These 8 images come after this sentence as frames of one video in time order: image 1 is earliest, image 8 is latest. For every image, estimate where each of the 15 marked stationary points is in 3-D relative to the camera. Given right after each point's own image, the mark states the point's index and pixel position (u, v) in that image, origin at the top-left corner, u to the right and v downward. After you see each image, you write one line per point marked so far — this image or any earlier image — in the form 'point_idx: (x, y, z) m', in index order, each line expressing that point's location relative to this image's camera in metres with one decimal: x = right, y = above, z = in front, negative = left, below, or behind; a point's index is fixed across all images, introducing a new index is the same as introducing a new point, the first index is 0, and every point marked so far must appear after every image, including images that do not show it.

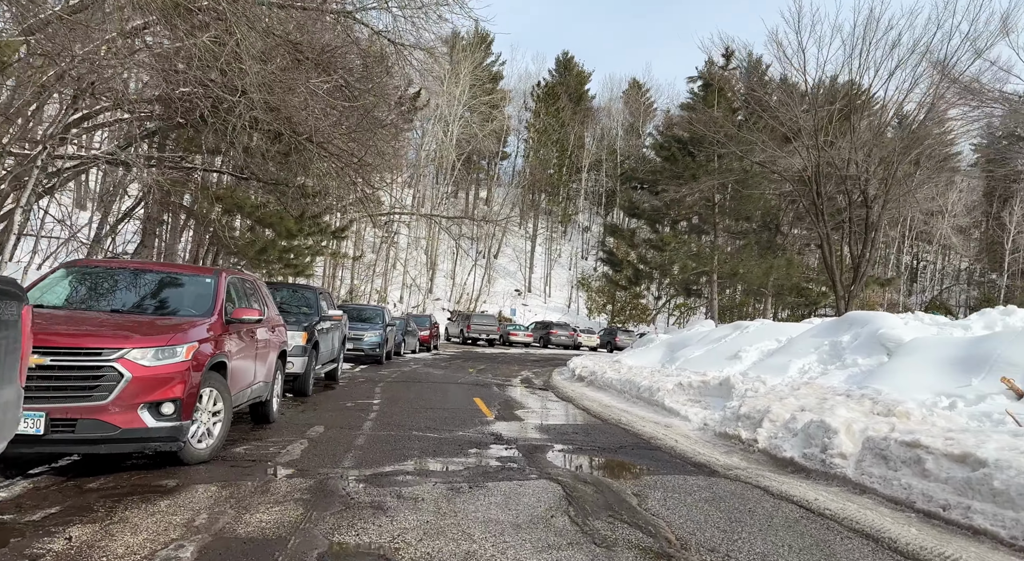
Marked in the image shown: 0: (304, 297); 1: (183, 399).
0: (-3.3, -0.3, +13.1) m
1: (-2.2, -0.8, +5.5) m
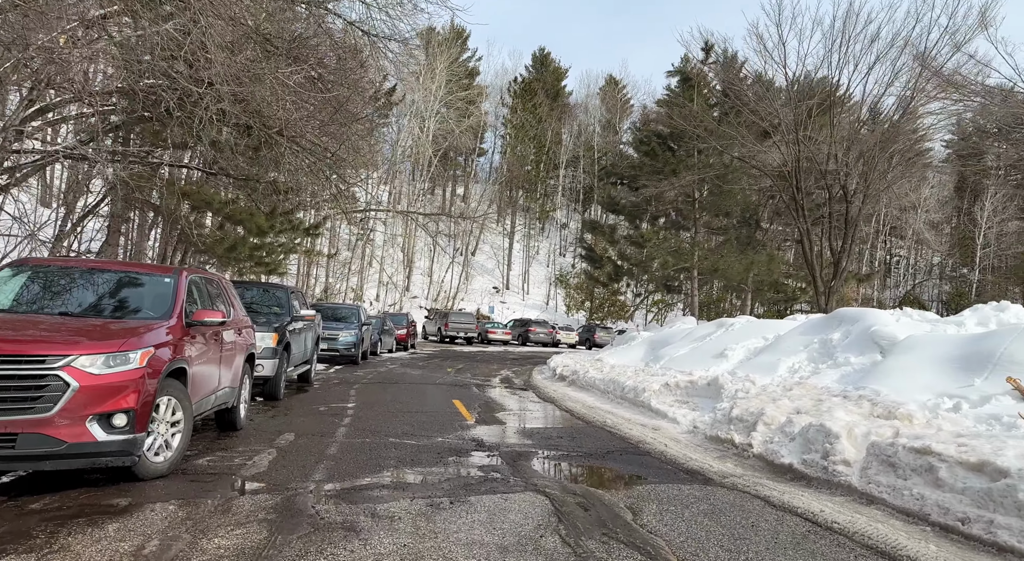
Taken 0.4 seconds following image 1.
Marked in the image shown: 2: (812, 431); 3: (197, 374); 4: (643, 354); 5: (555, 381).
0: (-3.7, -0.3, +12.7) m
1: (-2.4, -0.8, +5.1) m
2: (+2.1, -1.0, +5.6) m
3: (-2.5, -0.7, +6.4) m
4: (+2.2, -1.2, +13.7) m
5: (+0.8, -1.8, +14.6) m
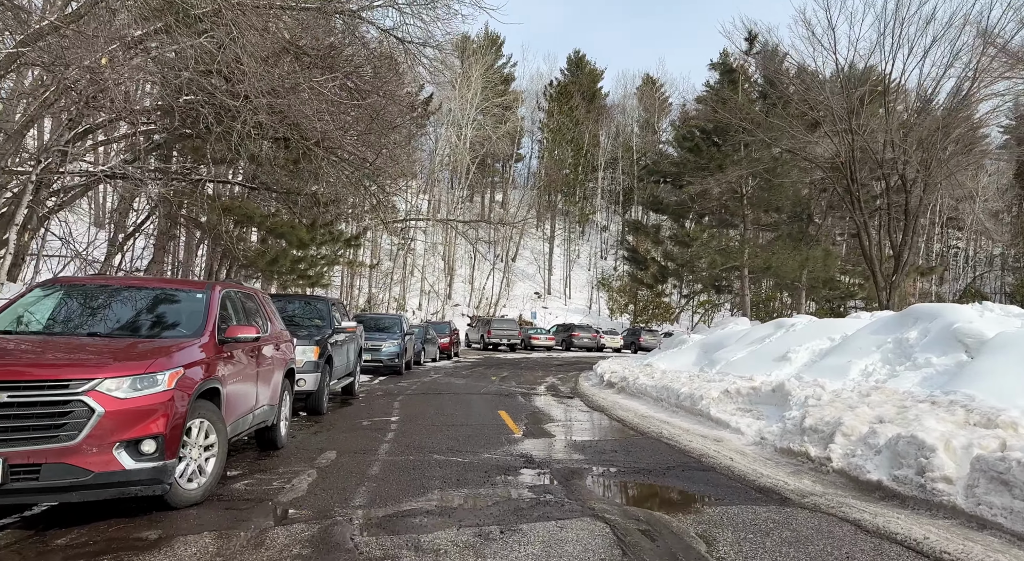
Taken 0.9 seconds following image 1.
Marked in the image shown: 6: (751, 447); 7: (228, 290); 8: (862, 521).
0: (-3.0, -0.4, +12.4) m
1: (-2.0, -0.9, +4.8) m
2: (+2.4, -1.0, +5.0) m
3: (-2.1, -0.8, +6.1) m
4: (+3.0, -1.2, +13.1) m
5: (+1.6, -1.8, +14.1) m
6: (+1.9, -1.4, +6.6) m
7: (-2.4, -0.1, +6.9) m
8: (+1.9, -1.3, +4.4) m
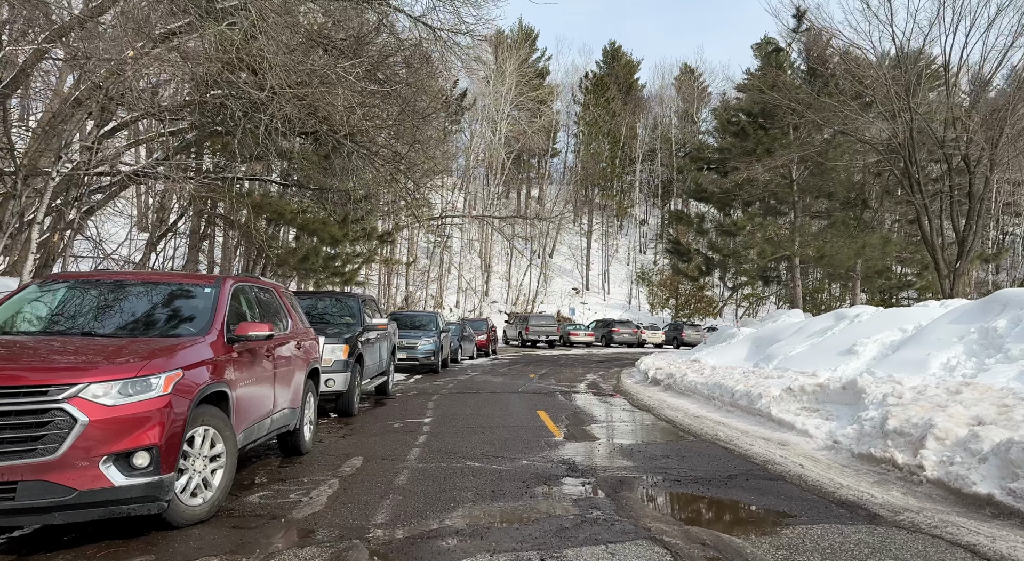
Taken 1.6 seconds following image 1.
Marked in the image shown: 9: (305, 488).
0: (-2.4, -0.4, +11.9) m
1: (-1.8, -0.9, +4.2) m
2: (+2.6, -0.9, +4.3) m
3: (-1.8, -0.8, +5.5) m
4: (+3.6, -1.1, +12.3) m
5: (+2.2, -1.7, +13.4) m
6: (+2.2, -1.2, +5.9) m
7: (-2.1, 0.0, +6.4) m
8: (+2.1, -1.2, +3.6) m
9: (-1.5, -1.5, +5.8) m
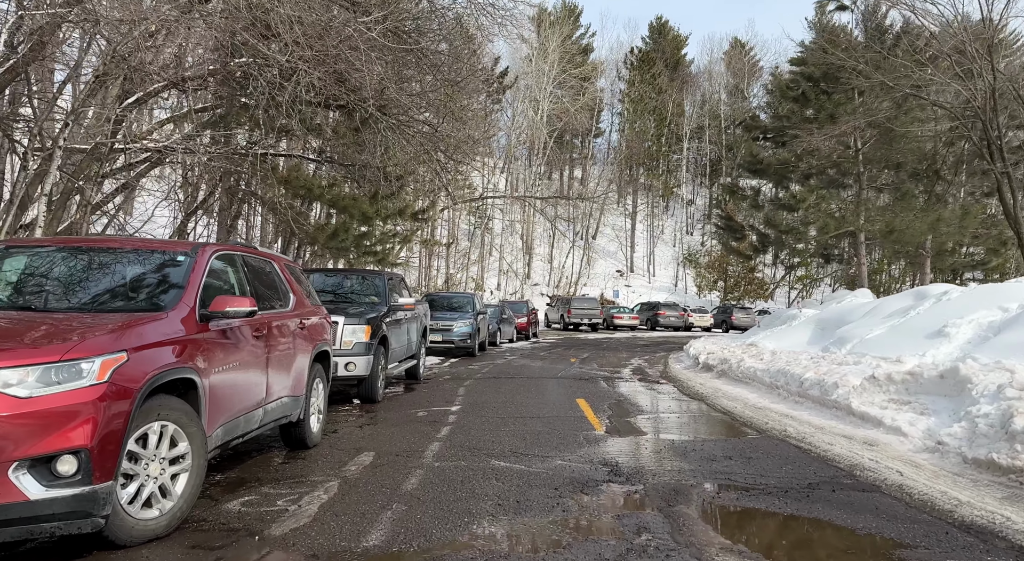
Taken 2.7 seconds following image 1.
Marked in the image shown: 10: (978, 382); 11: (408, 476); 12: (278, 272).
0: (-1.9, -0.1, +11.1) m
1: (-1.7, -0.7, +3.4) m
2: (+2.7, -0.7, +3.2) m
3: (-1.6, -0.6, +4.7) m
4: (+4.1, -0.7, +11.2) m
5: (+2.8, -1.3, +12.3) m
6: (+2.4, -1.0, +4.8) m
7: (-1.9, +0.2, +5.5) m
8: (+2.1, -1.0, +2.6) m
9: (-1.3, -1.3, +4.9) m
10: (+3.0, -0.6, +5.3) m
11: (-0.7, -1.2, +5.1) m
12: (-1.8, +0.1, +6.3) m
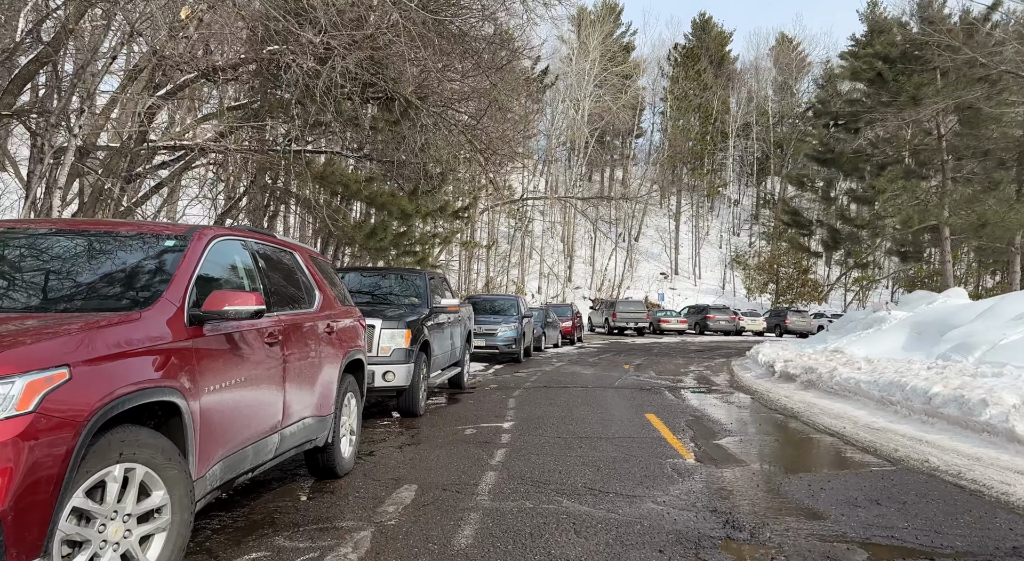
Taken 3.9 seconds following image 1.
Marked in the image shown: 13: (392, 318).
0: (-1.2, 0.0, +10.0) m
1: (-1.4, -0.6, +2.3) m
2: (+3.0, -0.7, +1.9) m
3: (-1.3, -0.6, +3.6) m
4: (+4.8, -0.7, +9.8) m
5: (+3.6, -1.3, +11.0) m
6: (+2.8, -1.0, +3.5) m
7: (-1.5, +0.2, +4.5) m
8: (+2.4, -1.0, +1.3) m
9: (-0.9, -1.2, +3.8) m
10: (+3.5, -0.6, +4.0) m
11: (-0.2, -1.2, +4.0) m
12: (-1.4, +0.1, +5.2) m
13: (-1.2, -0.4, +8.1) m
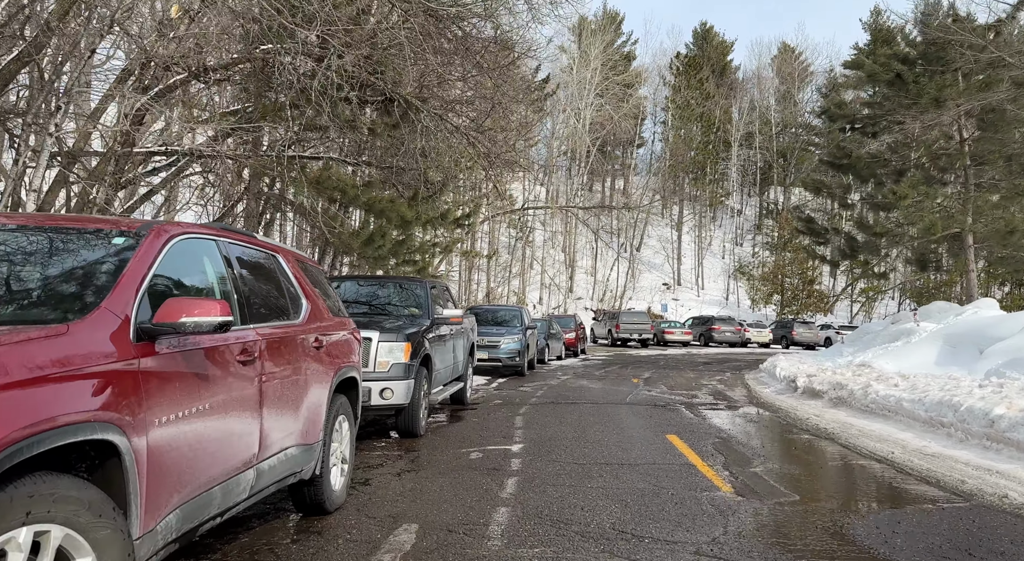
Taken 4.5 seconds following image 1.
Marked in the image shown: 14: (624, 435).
0: (-1.1, -0.1, +9.3) m
1: (-1.3, -0.6, +1.6) m
2: (+3.1, -0.7, +1.2) m
3: (-1.2, -0.6, +2.9) m
4: (+4.9, -0.8, +9.1) m
5: (+3.6, -1.5, +10.3) m
6: (+2.9, -1.0, +2.8) m
7: (-1.4, +0.2, +3.8) m
8: (+2.5, -0.9, +0.6) m
9: (-0.8, -1.2, +3.1) m
10: (+3.5, -0.6, +3.4) m
11: (-0.2, -1.2, +3.3) m
12: (-1.3, +0.1, +4.5) m
13: (-1.1, -0.5, +7.4) m
14: (+1.0, -1.4, +7.4) m
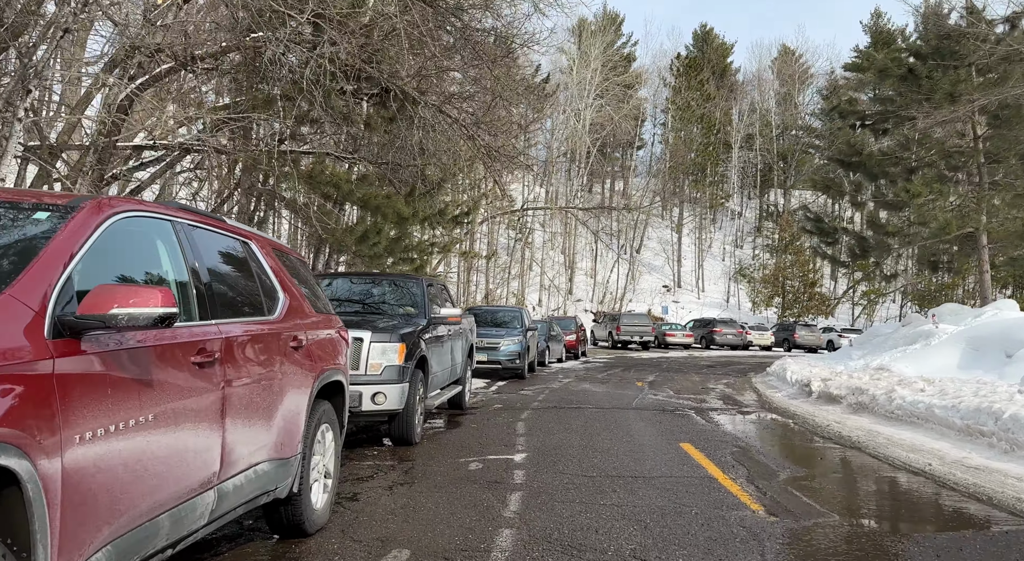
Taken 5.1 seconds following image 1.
0: (-1.1, -0.1, +8.8) m
1: (-1.3, -0.6, +1.1) m
2: (+3.2, -0.6, +0.7) m
3: (-1.1, -0.5, +2.4) m
4: (+4.9, -0.8, +8.6) m
5: (+3.7, -1.4, +9.8) m
6: (+2.9, -1.0, +2.3) m
7: (-1.3, +0.2, +3.3) m
8: (+2.5, -0.9, +0.1) m
9: (-0.8, -1.2, +2.6) m
10: (+3.6, -0.6, +2.8) m
11: (-0.1, -1.2, +2.8) m
12: (-1.2, +0.1, +4.0) m
13: (-1.1, -0.4, +6.9) m
14: (+1.1, -1.4, +6.9) m
